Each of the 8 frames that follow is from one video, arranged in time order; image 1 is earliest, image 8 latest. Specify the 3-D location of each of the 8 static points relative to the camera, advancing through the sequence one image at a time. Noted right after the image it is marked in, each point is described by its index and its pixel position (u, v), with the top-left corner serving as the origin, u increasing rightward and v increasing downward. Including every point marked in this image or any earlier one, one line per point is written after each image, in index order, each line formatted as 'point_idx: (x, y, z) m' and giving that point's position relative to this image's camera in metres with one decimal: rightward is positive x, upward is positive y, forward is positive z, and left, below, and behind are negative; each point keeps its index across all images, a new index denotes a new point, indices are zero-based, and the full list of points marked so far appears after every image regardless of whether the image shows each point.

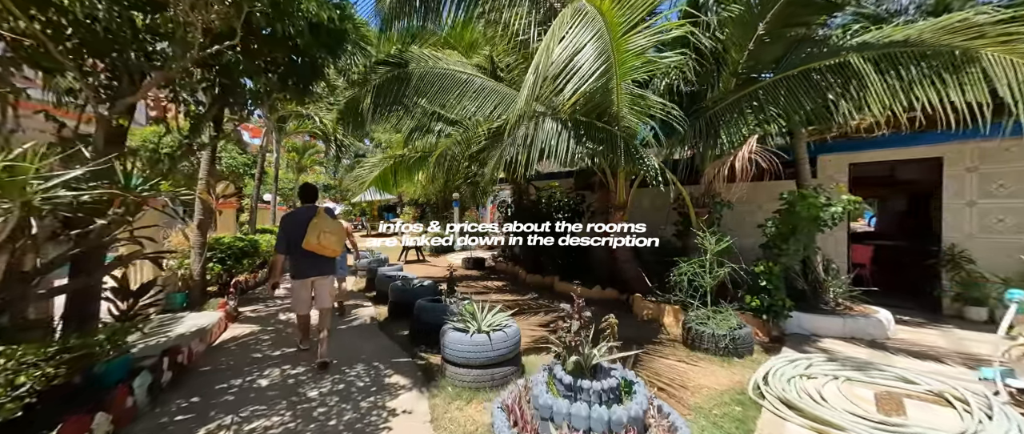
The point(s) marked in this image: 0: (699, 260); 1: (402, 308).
0: (+2.0, -0.5, +3.7) m
1: (-1.5, -1.2, +4.8) m
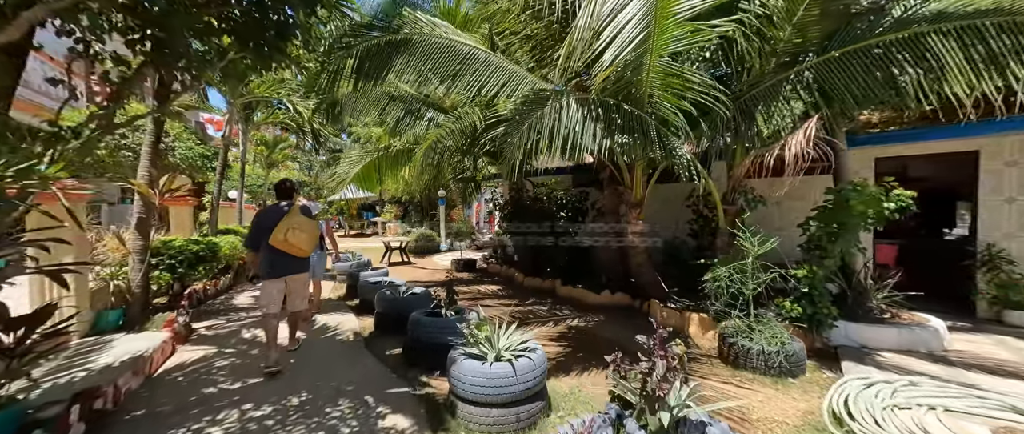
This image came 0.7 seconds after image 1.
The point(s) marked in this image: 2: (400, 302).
0: (+2.1, -0.4, +3.3) m
1: (-1.4, -1.2, +4.2) m
2: (-1.3, -1.0, +4.2) m
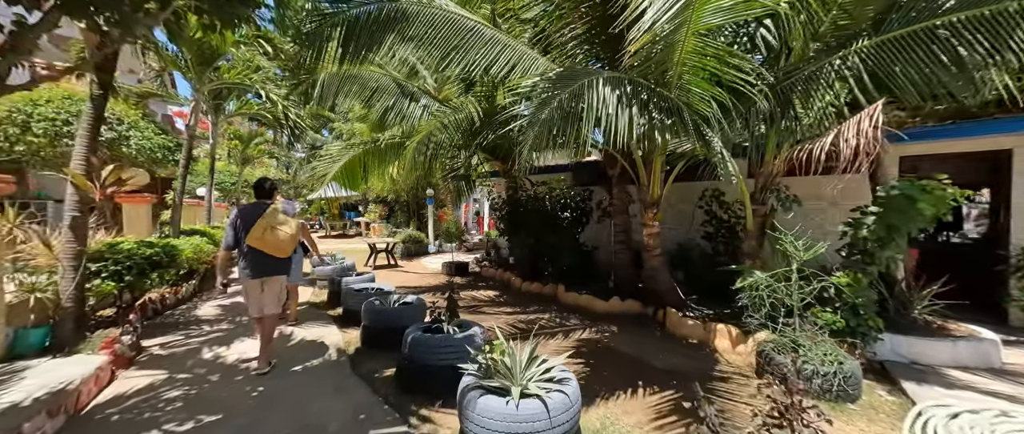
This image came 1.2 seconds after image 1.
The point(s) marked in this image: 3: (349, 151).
0: (+2.2, -0.4, +2.9) m
1: (-1.3, -1.2, +3.7) m
2: (-1.2, -1.0, +3.7) m
3: (-3.0, +1.3, +6.6) m
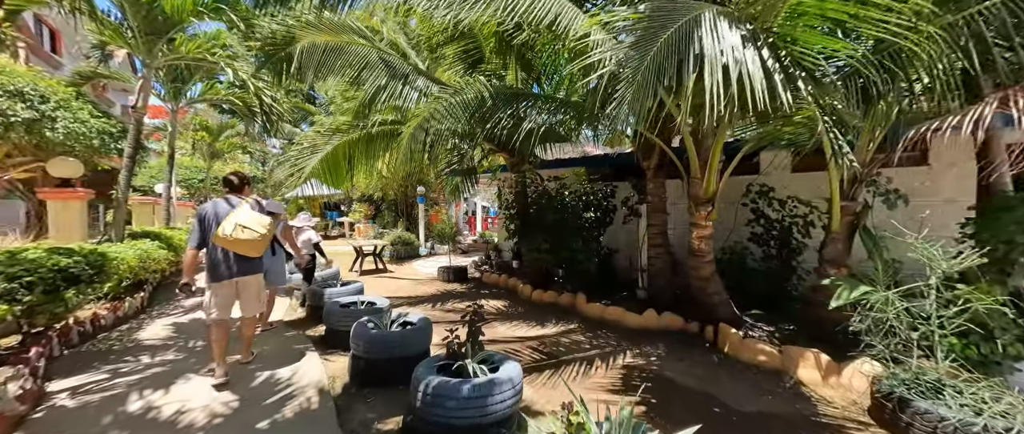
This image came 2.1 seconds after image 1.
0: (+2.5, -0.4, +2.2) m
1: (-1.1, -1.2, +2.8) m
2: (-1.0, -1.0, +2.8) m
3: (-2.9, +1.3, +5.7) m
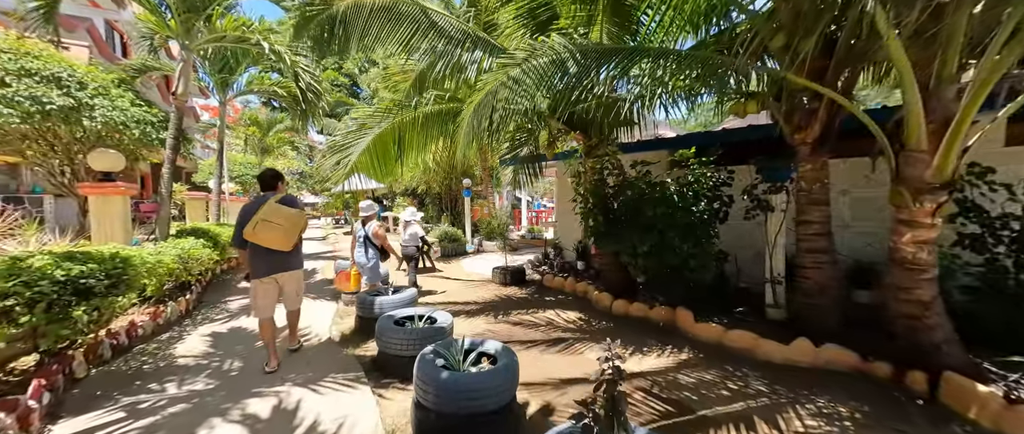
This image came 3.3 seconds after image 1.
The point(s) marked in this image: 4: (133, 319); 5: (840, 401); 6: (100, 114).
0: (+3.1, -0.4, +1.0) m
1: (-0.3, -1.2, +2.0) m
2: (-0.3, -1.0, +2.0) m
3: (-1.8, +1.3, +5.0) m
4: (-4.8, -1.3, +4.6) m
5: (+2.2, -1.2, +2.4) m
6: (-6.2, +1.5, +5.4) m
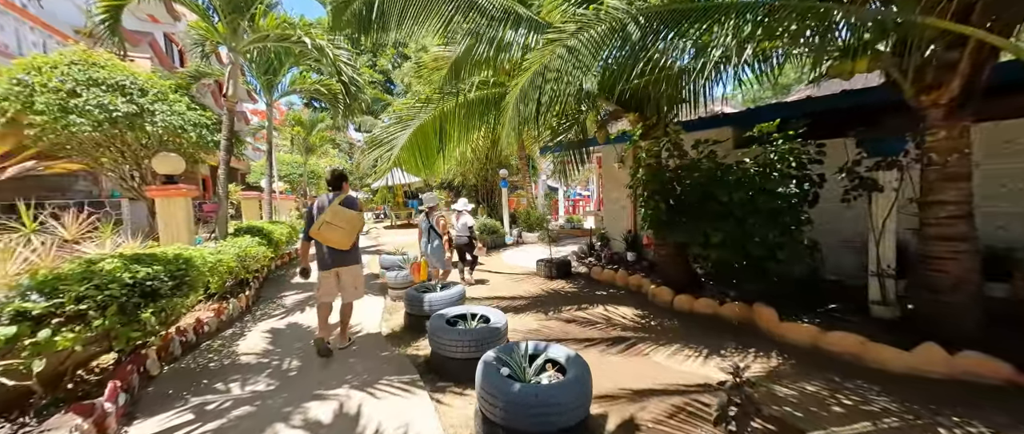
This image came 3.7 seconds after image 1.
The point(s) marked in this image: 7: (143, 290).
0: (+3.4, -0.3, +0.5) m
1: (+0.1, -1.1, +1.8) m
2: (+0.1, -0.9, +1.8) m
3: (-1.2, +1.4, +4.8) m
4: (-4.2, -1.3, +4.8) m
5: (+2.6, -1.1, +1.9) m
6: (-5.5, +1.5, +5.6) m
7: (-3.1, -0.6, +3.0) m
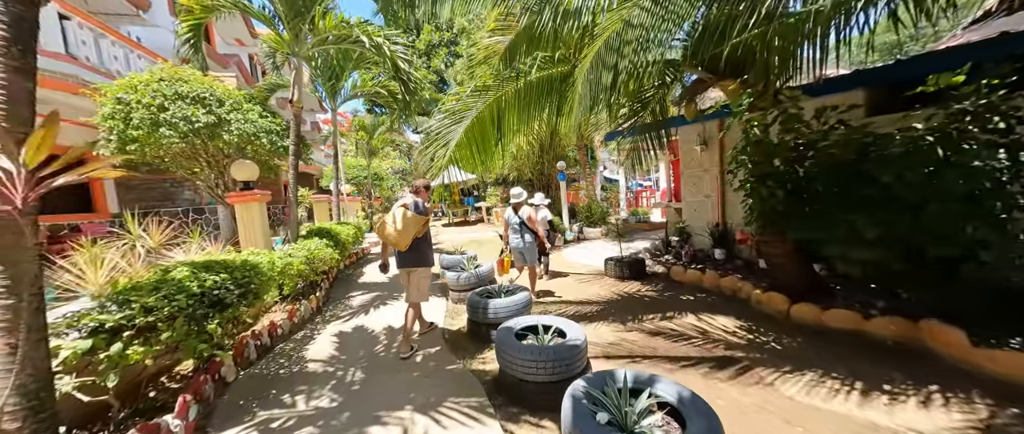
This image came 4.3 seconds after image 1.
0: (+3.6, -0.3, -0.5) m
1: (+0.5, -1.1, +1.3) m
2: (+0.5, -0.9, +1.2) m
3: (-0.4, +1.4, +4.5) m
4: (-3.2, -1.4, +4.8) m
5: (+3.0, -1.0, +1.0) m
6: (-4.5, +1.4, +5.9) m
7: (-2.5, -0.7, +3.0) m
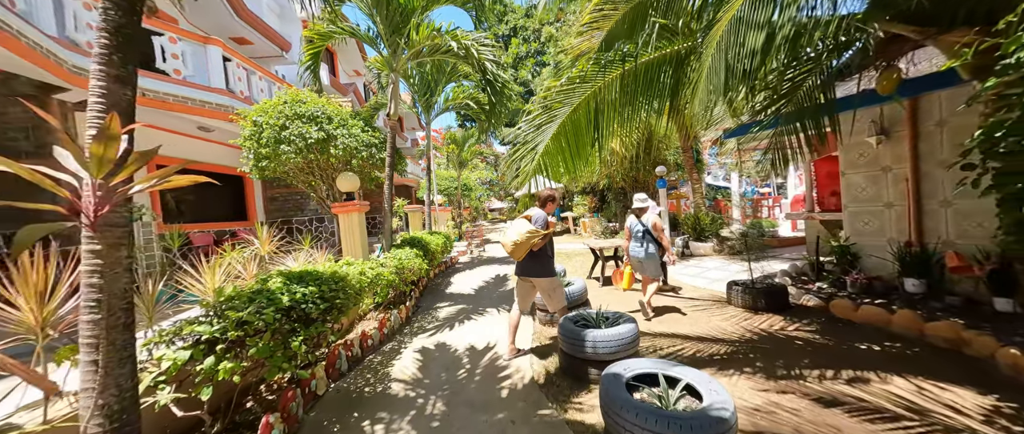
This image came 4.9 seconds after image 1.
0: (+3.4, -0.3, -1.9) m
1: (+0.8, -1.2, +0.5) m
2: (+0.8, -1.0, +0.5) m
3: (+0.7, +1.3, +3.9) m
4: (-2.0, -1.5, +4.8) m
5: (+3.2, -1.1, -0.3) m
6: (-3.0, +1.3, +6.2) m
7: (-1.7, -0.8, +2.9) m
